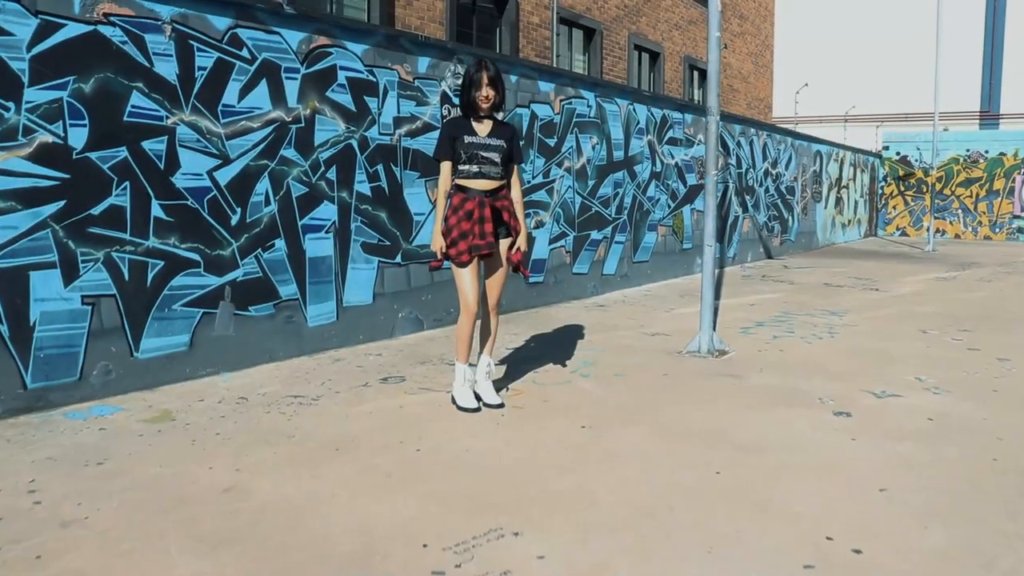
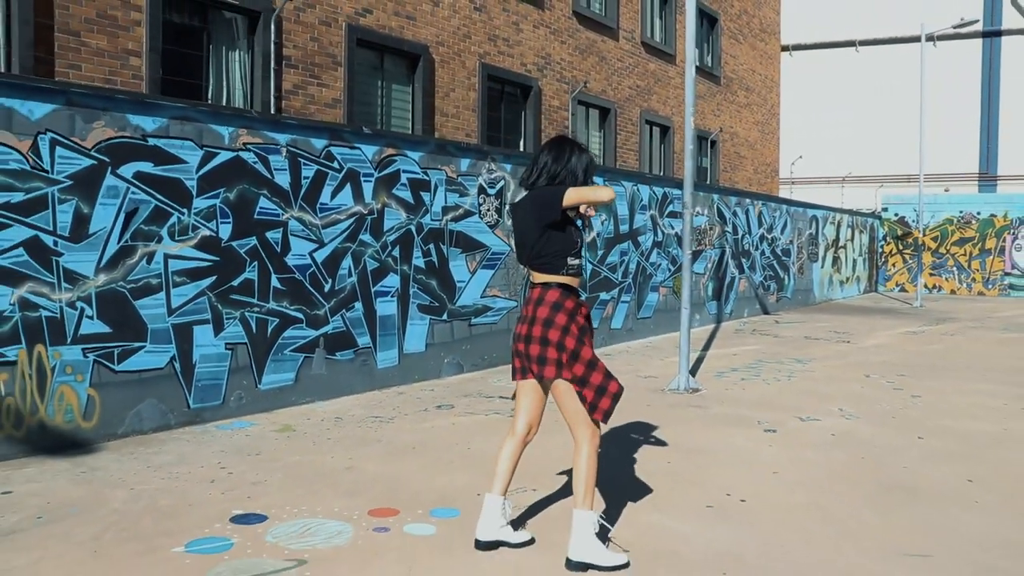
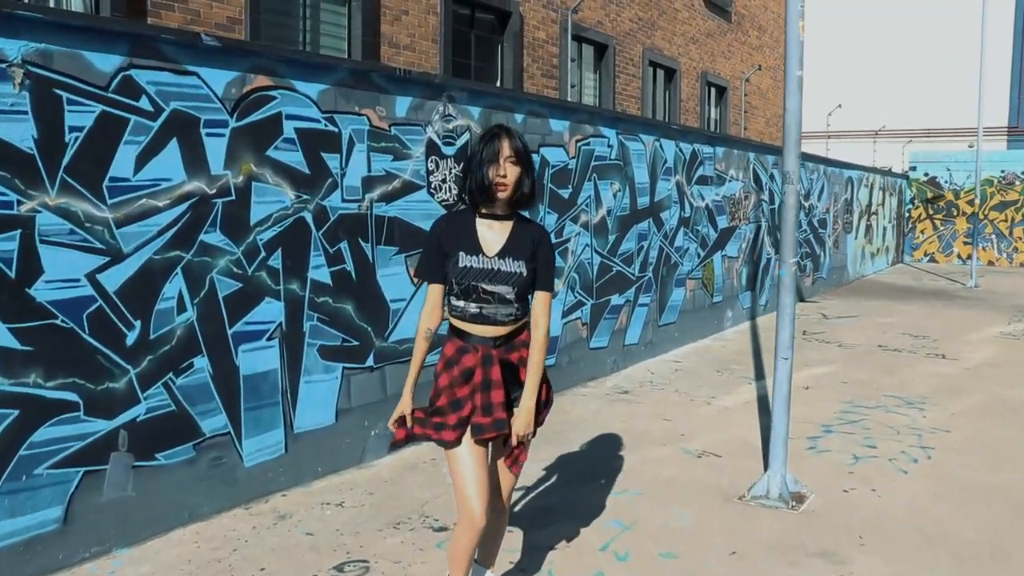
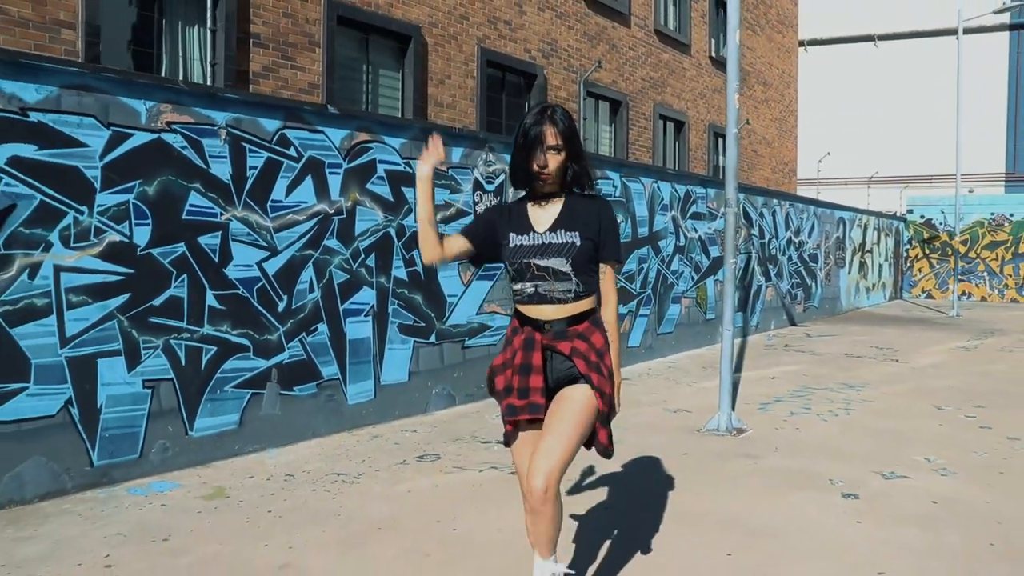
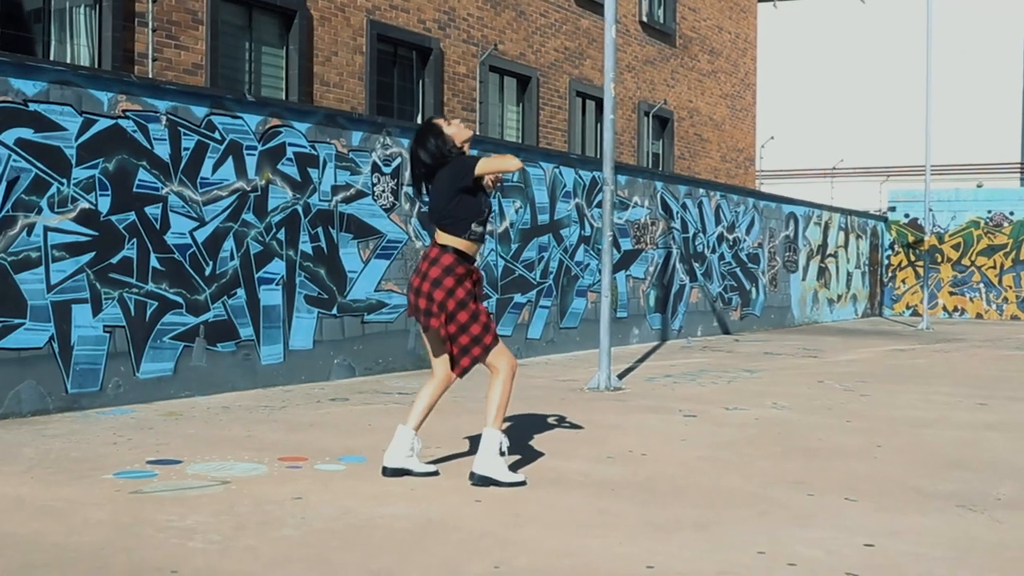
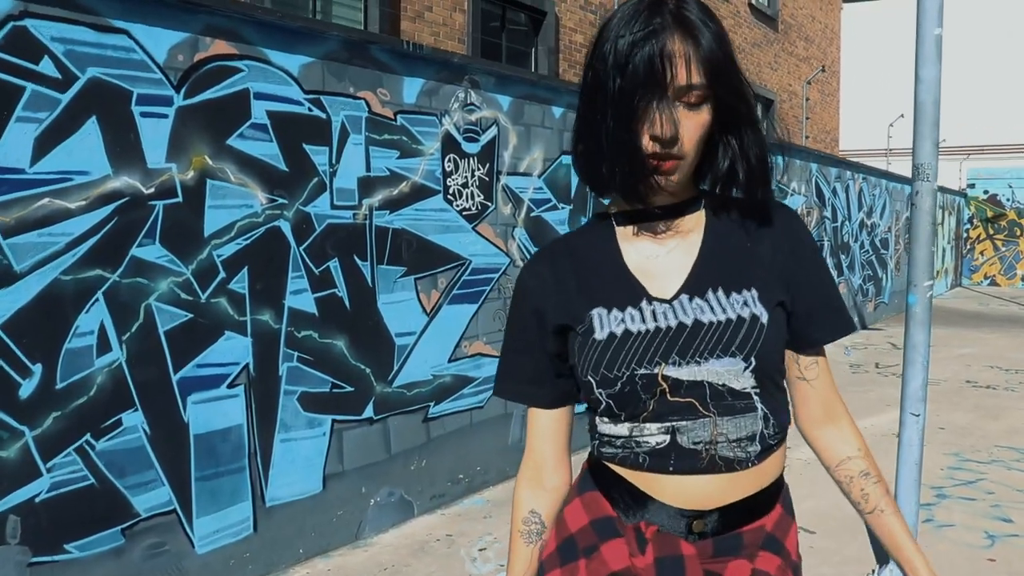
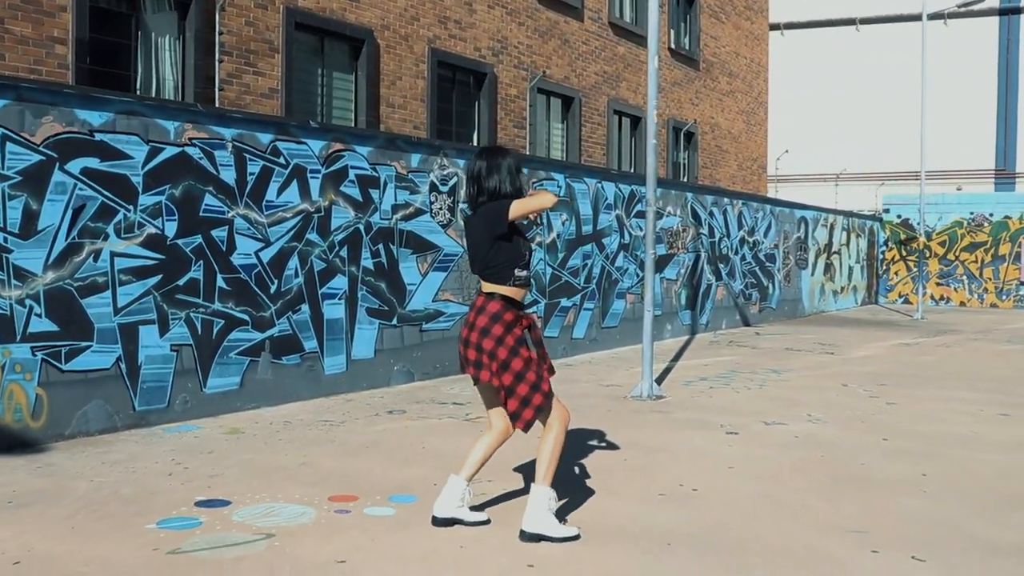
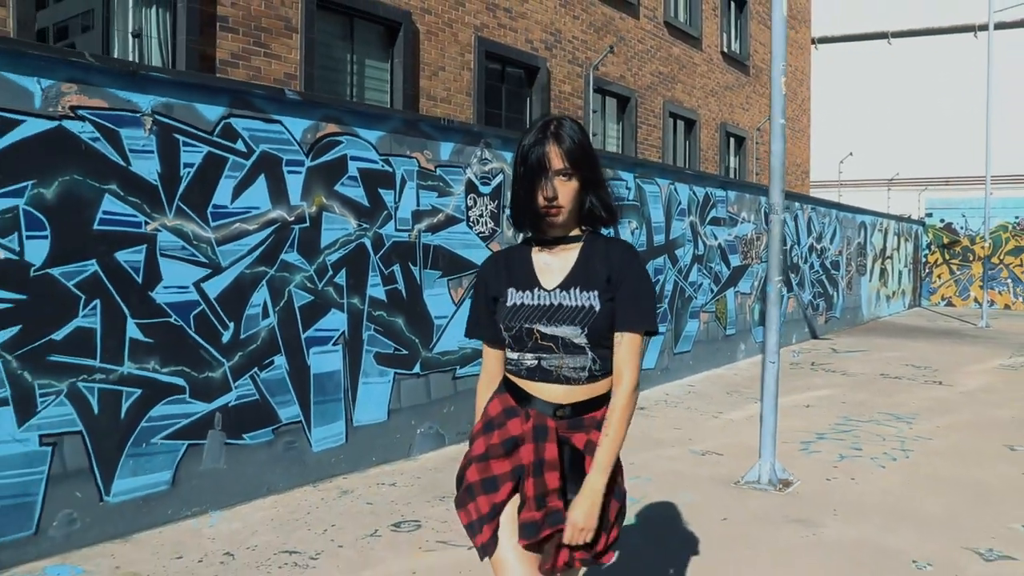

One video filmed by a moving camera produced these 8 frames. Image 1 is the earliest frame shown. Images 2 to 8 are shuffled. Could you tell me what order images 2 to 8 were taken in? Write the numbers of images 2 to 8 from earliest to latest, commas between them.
3, 6, 8, 4, 2, 7, 5
